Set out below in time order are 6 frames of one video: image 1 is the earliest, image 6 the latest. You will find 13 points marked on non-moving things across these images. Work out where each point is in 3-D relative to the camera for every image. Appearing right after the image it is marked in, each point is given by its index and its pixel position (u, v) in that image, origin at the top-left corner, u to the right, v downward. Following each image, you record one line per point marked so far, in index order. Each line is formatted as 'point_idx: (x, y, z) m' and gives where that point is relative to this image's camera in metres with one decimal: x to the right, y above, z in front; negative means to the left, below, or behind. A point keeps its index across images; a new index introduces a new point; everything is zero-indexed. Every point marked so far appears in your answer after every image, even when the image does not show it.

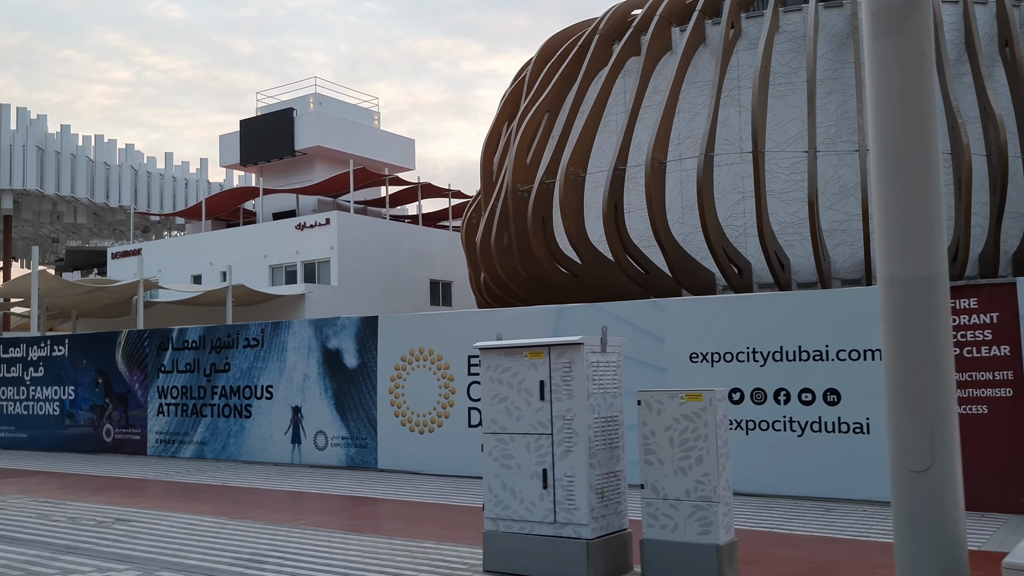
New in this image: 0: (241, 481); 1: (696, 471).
0: (-3.7, -2.7, +12.6) m
1: (+1.2, -1.2, +5.9) m
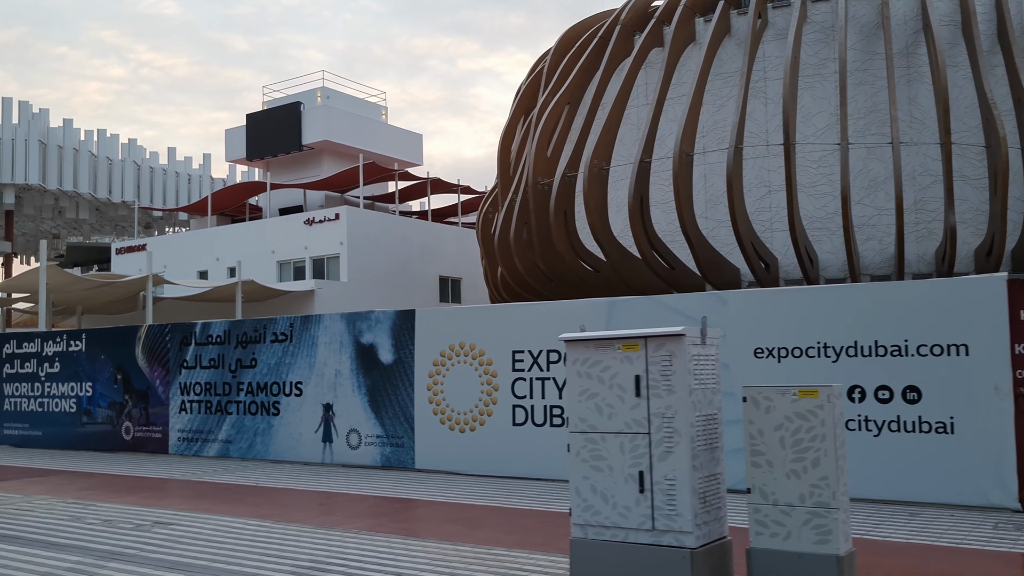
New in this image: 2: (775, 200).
0: (-3.2, -2.5, +12.1) m
1: (+1.8, -1.1, +5.4) m
2: (+4.4, +1.5, +16.1) m
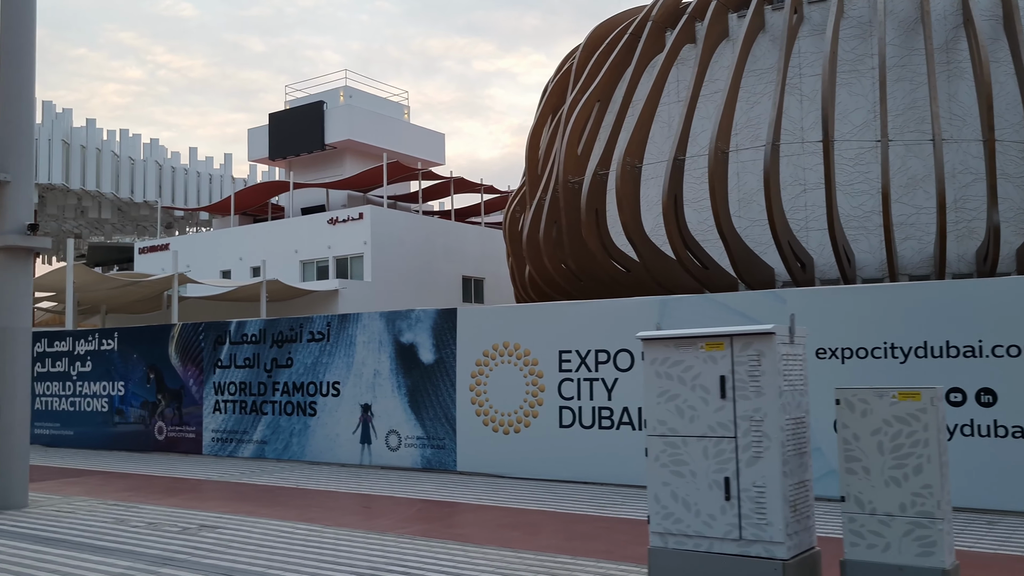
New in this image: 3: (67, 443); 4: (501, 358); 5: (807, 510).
0: (-2.6, -2.5, +11.8) m
1: (+2.2, -1.1, +5.1) m
2: (+5.0, +1.5, +15.7) m
3: (-8.1, -2.8, +16.7) m
4: (-0.1, -0.9, +11.5) m
5: (+1.8, -1.3, +5.5) m
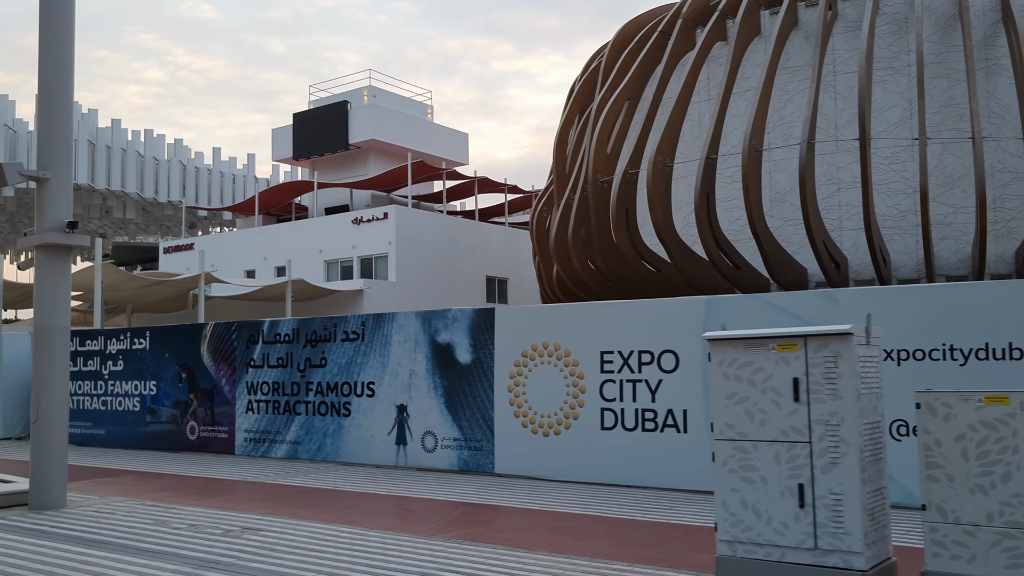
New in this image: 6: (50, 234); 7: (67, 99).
0: (-2.1, -2.5, +11.7) m
1: (+2.6, -1.1, +4.9) m
2: (+5.6, +1.5, +15.4) m
3: (-7.5, -2.8, +16.7) m
4: (+0.4, -0.9, +11.3) m
5: (+2.2, -1.3, +5.3) m
6: (-4.9, +0.6, +9.7) m
7: (-4.8, +2.0, +9.9) m
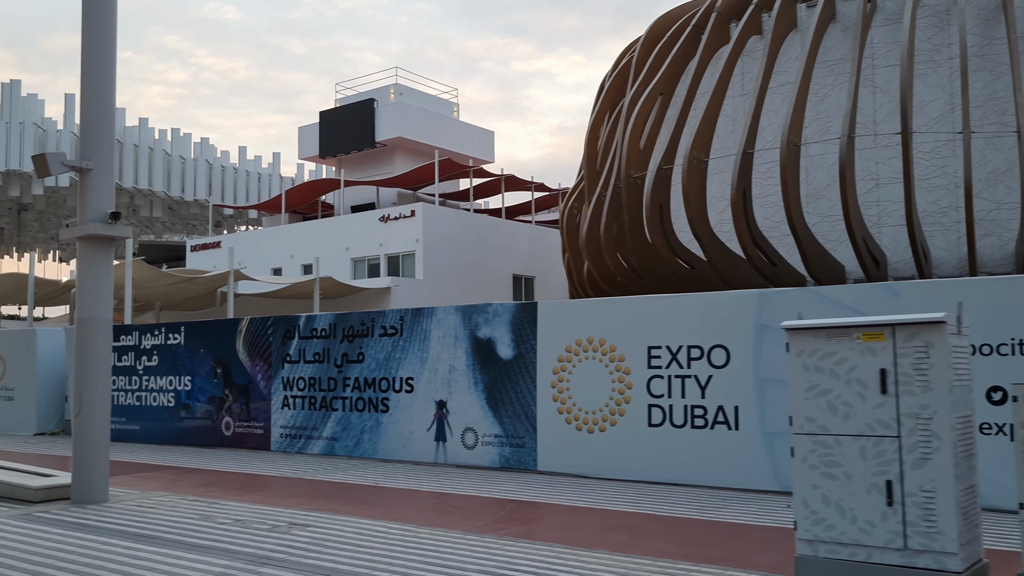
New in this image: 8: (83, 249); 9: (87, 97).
0: (-1.6, -2.4, +11.5) m
1: (+3.0, -1.0, +4.6) m
2: (+6.2, +1.6, +15.1) m
3: (-6.9, -2.7, +16.6) m
4: (+0.9, -0.8, +11.1) m
5: (+2.5, -1.3, +5.0) m
6: (-4.4, +0.7, +9.6) m
7: (-4.3, +2.1, +9.7) m
8: (-4.5, +0.4, +9.7) m
9: (-4.4, +2.0, +9.6) m
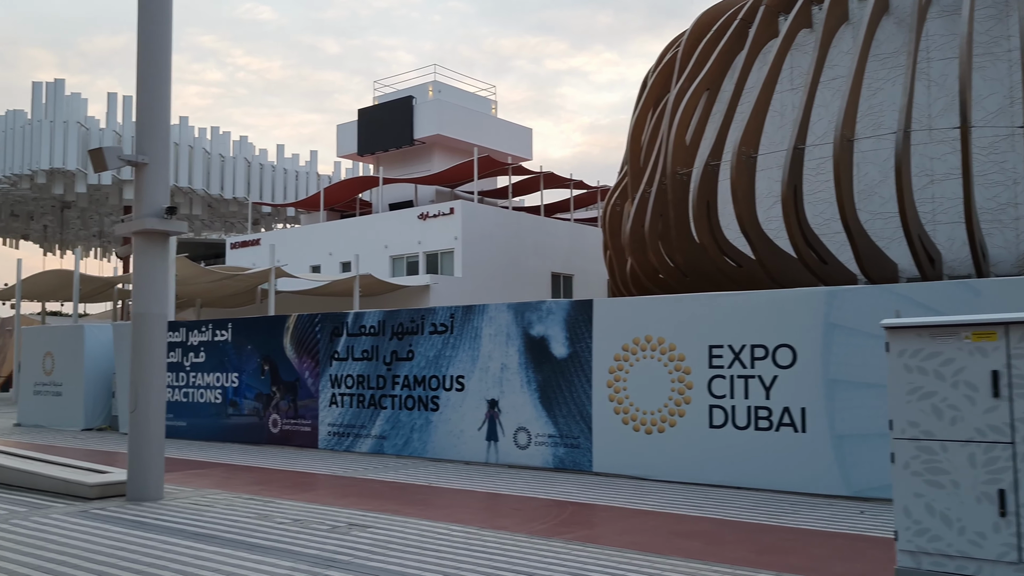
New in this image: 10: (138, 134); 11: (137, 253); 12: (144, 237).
0: (-0.9, -2.4, +11.3) m
1: (+3.4, -1.0, +4.3) m
2: (+7.0, +1.6, +14.6) m
3: (-6.0, -2.6, +16.6) m
4: (+1.5, -0.8, +10.8) m
5: (+3.0, -1.2, +4.7) m
6: (-3.8, +0.7, +9.5) m
7: (-3.6, +2.2, +9.6) m
8: (-3.9, +0.5, +9.6) m
9: (-3.8, +2.0, +9.5) m
10: (-3.9, +1.6, +9.6) m
11: (-3.9, +0.4, +9.6) m
12: (-3.9, +0.5, +9.6) m
